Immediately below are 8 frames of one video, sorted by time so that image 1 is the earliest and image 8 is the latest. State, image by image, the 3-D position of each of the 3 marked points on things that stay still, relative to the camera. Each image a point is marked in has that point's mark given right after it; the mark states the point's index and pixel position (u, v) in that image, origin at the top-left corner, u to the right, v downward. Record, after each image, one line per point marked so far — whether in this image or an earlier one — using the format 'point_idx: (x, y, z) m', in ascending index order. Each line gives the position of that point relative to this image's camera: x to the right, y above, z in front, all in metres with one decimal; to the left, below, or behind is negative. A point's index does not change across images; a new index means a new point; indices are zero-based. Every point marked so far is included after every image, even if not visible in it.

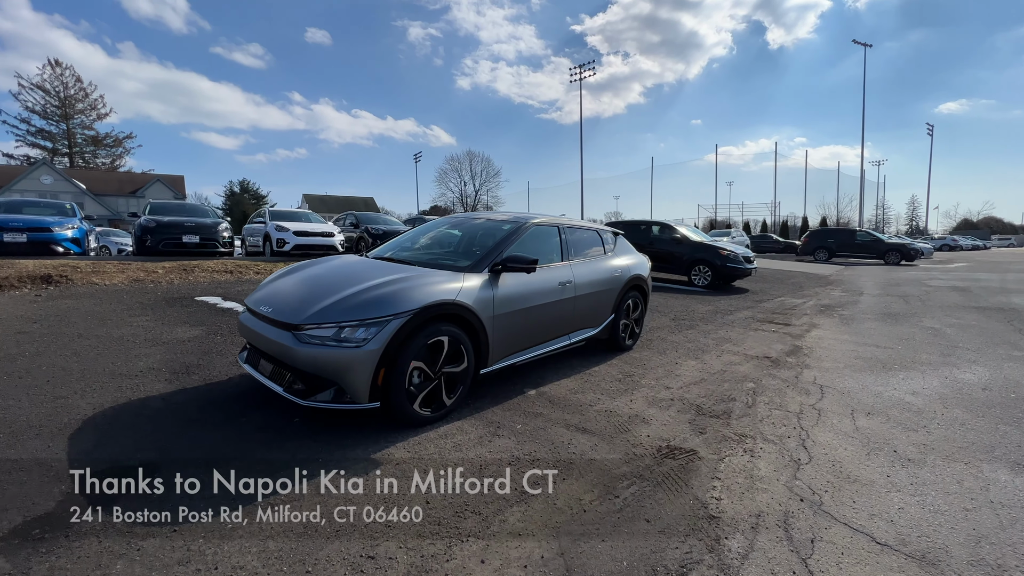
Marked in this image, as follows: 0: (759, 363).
0: (+3.0, -0.9, +5.4) m
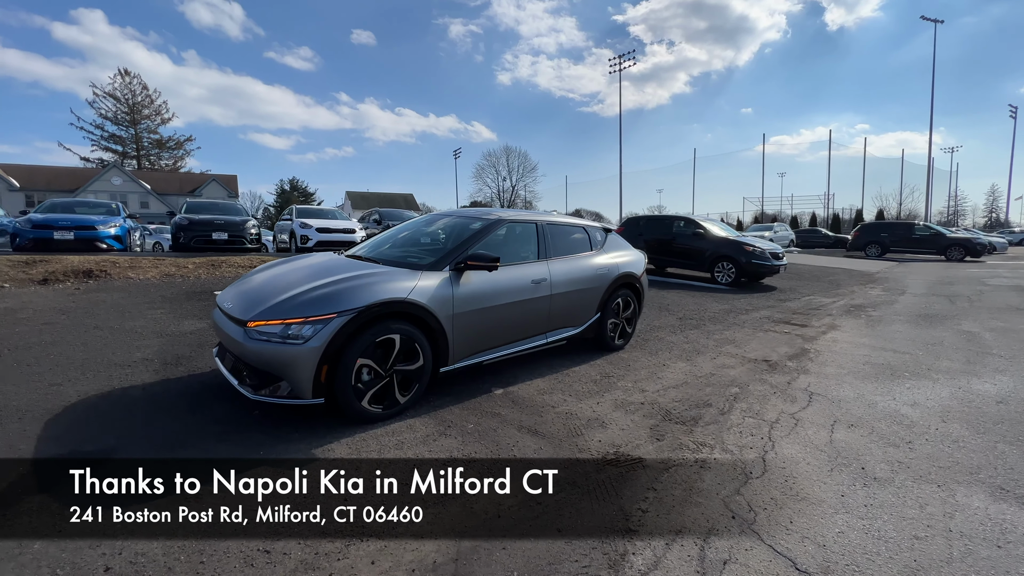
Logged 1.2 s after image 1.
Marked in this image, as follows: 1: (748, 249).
0: (+2.8, -0.9, +5.1) m
1: (+6.3, +1.0, +12.0) m
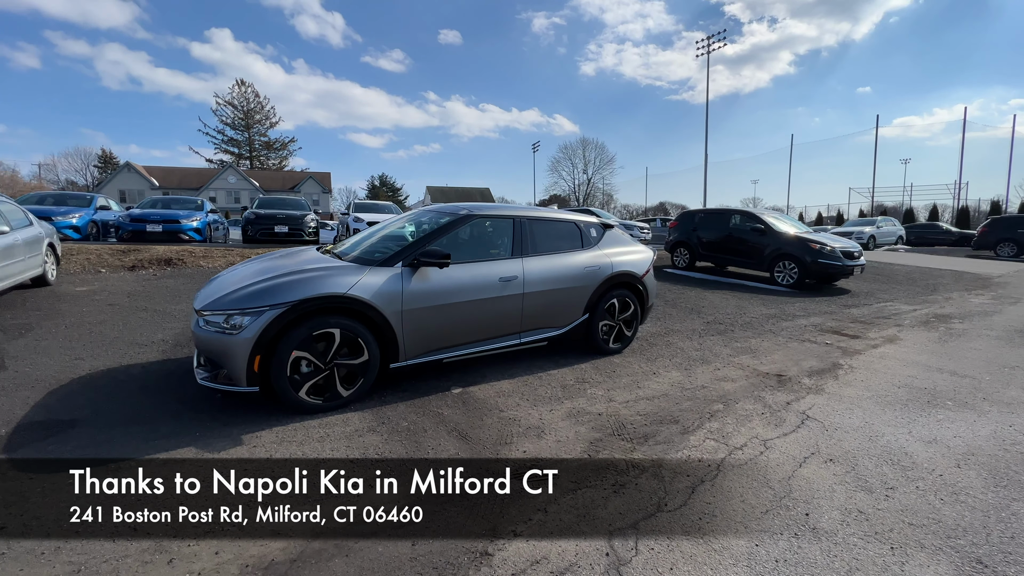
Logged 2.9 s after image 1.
0: (+2.5, -1.0, +4.5) m
1: (+7.2, +1.0, +10.6) m
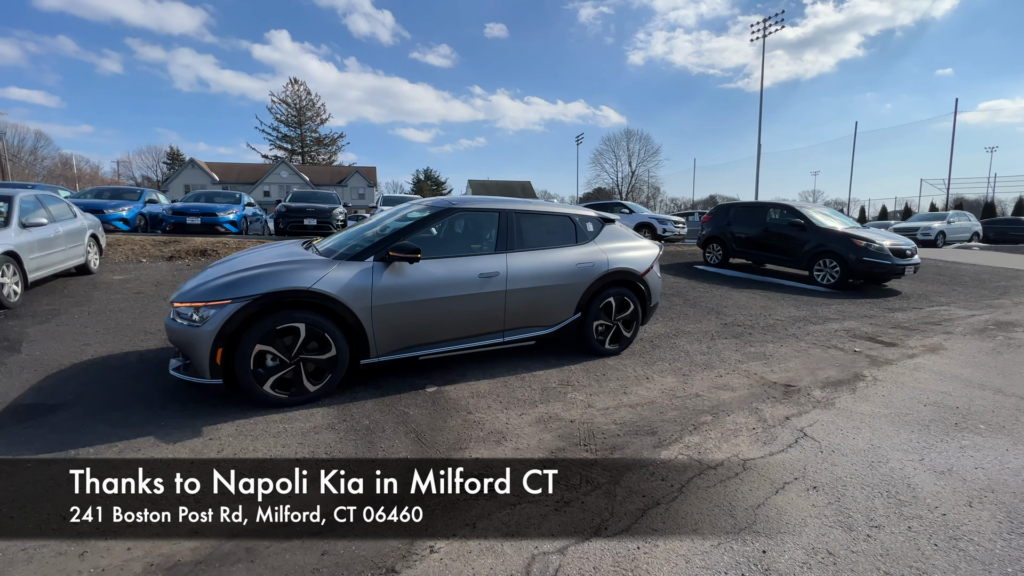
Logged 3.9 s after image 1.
0: (+2.3, -1.0, +4.1) m
1: (+7.6, +1.0, +9.7) m
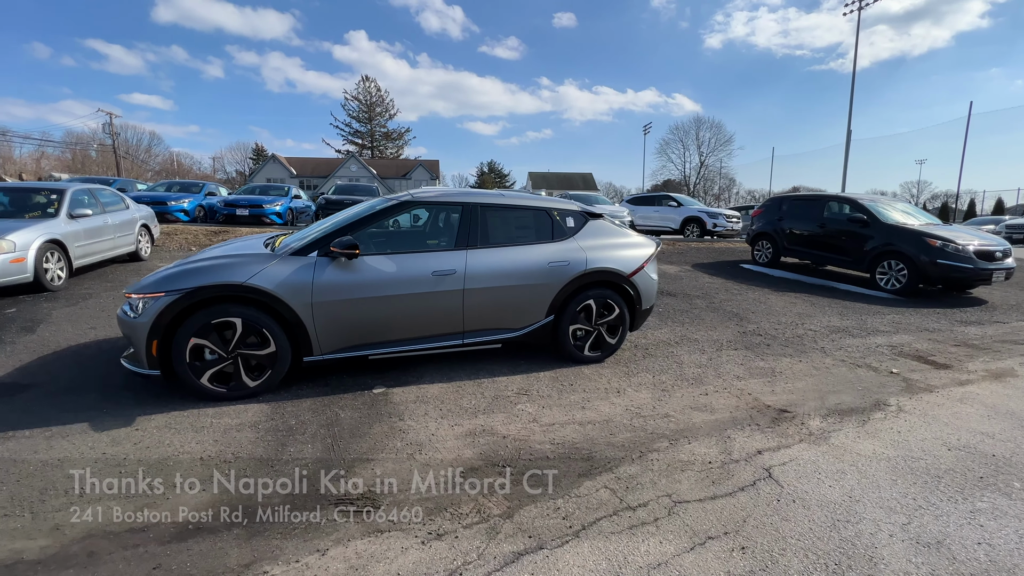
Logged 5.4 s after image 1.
0: (+1.9, -1.0, +3.5) m
1: (+7.9, +0.8, +8.3) m
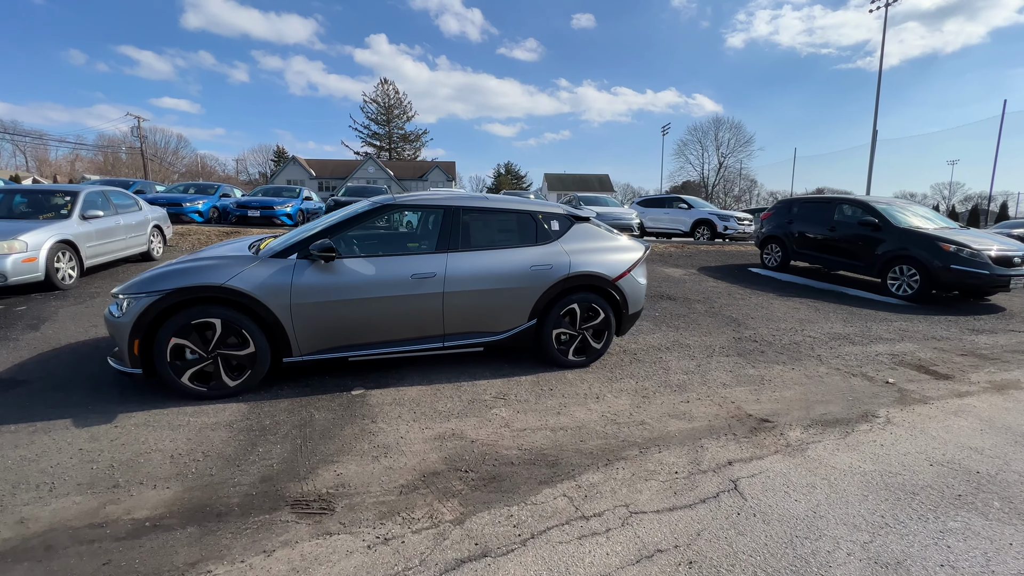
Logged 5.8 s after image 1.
0: (+1.7, -1.1, +3.5) m
1: (+7.9, +0.7, +8.0) m
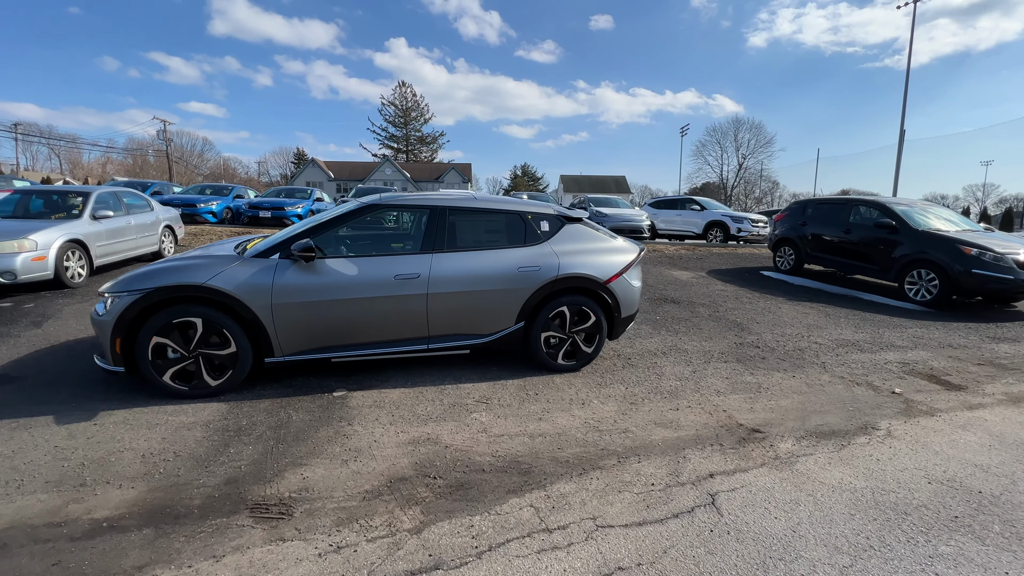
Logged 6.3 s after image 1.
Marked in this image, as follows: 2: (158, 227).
0: (+1.5, -1.1, +3.3) m
1: (+7.9, +0.6, +7.7) m
2: (-7.5, +1.3, +9.4) m
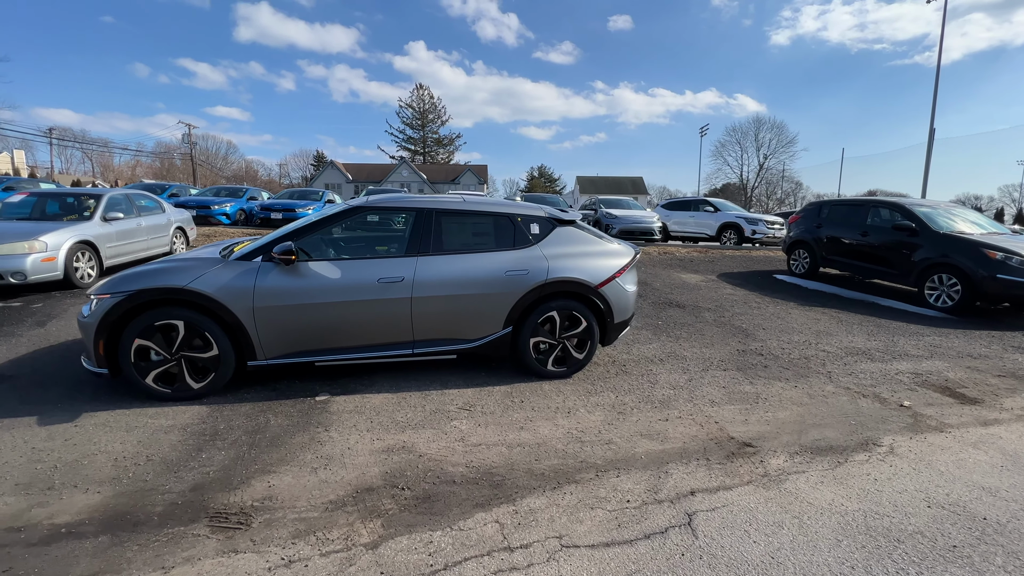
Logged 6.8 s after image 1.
0: (+1.4, -1.1, +3.2) m
1: (+7.9, +0.5, +7.3) m
2: (-7.4, +1.3, +9.6) m
